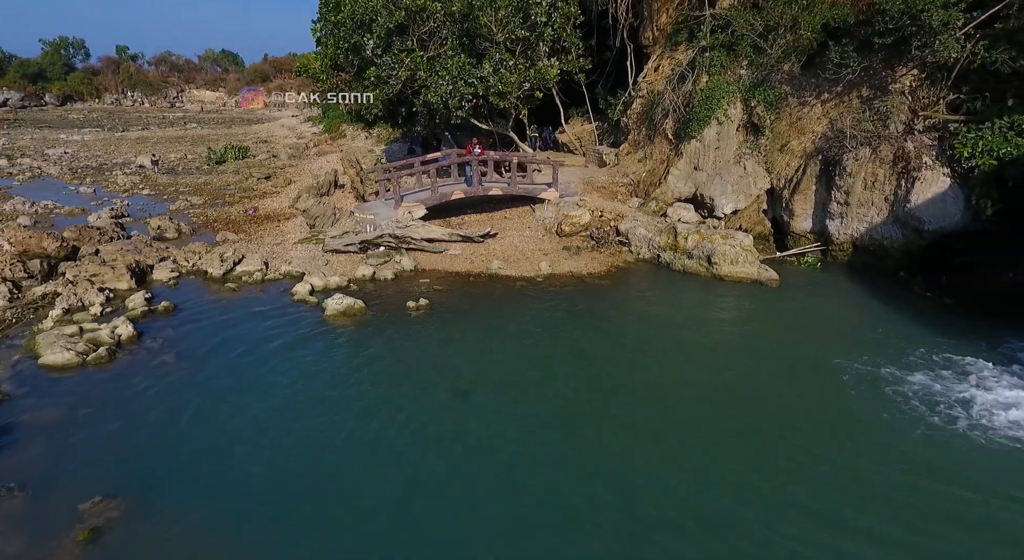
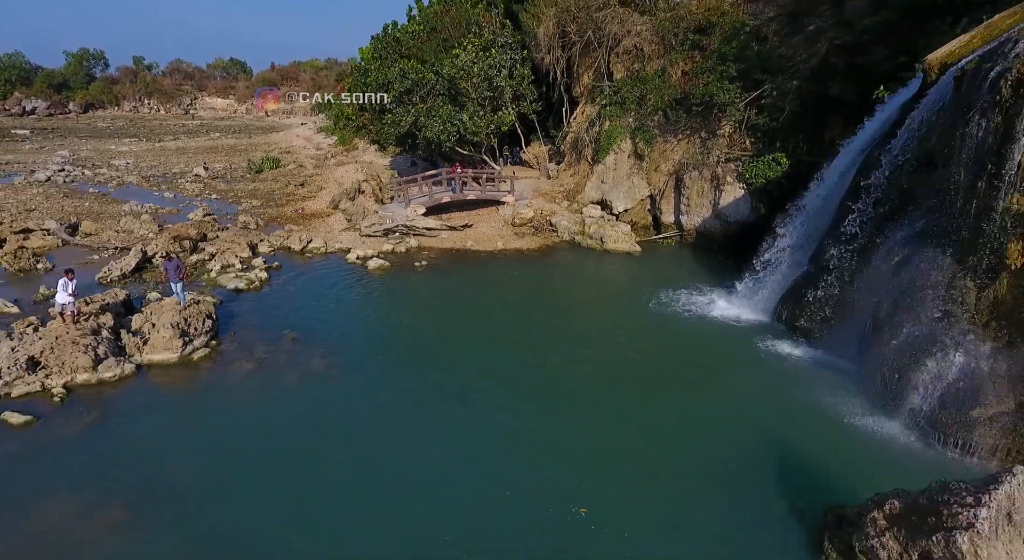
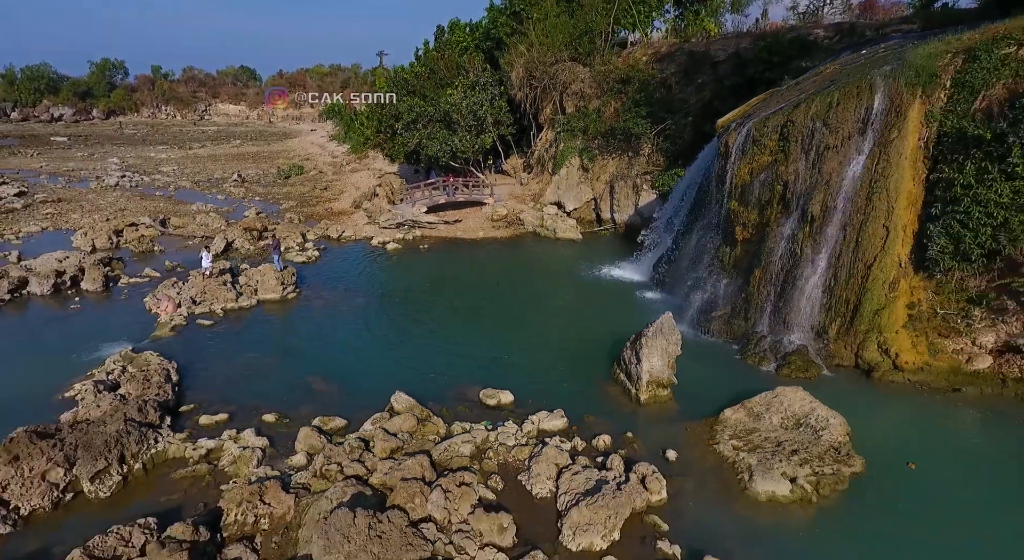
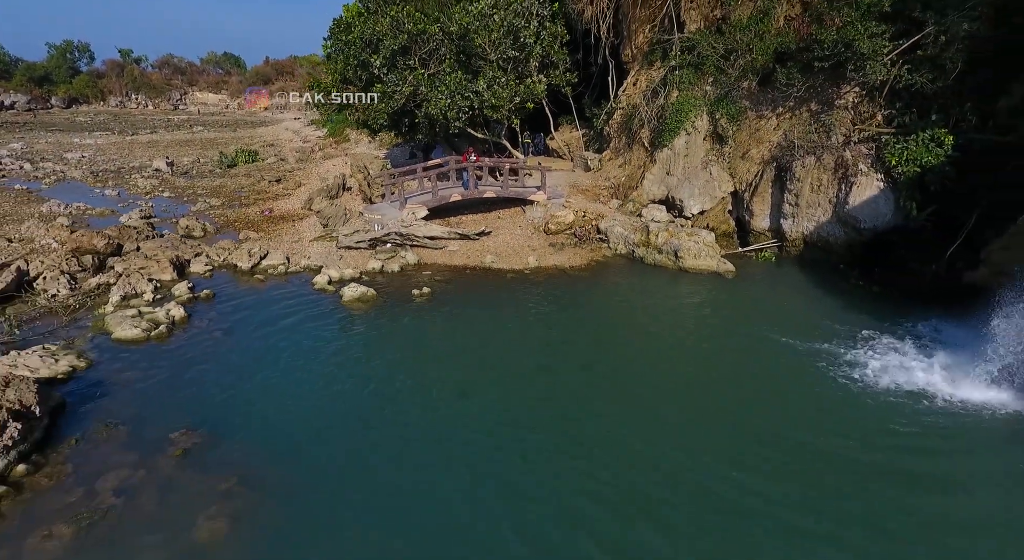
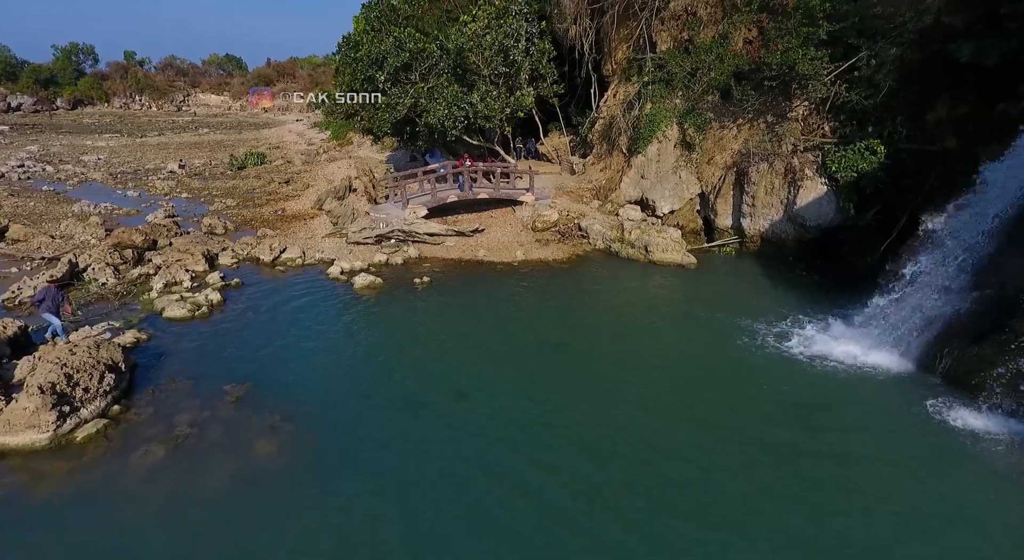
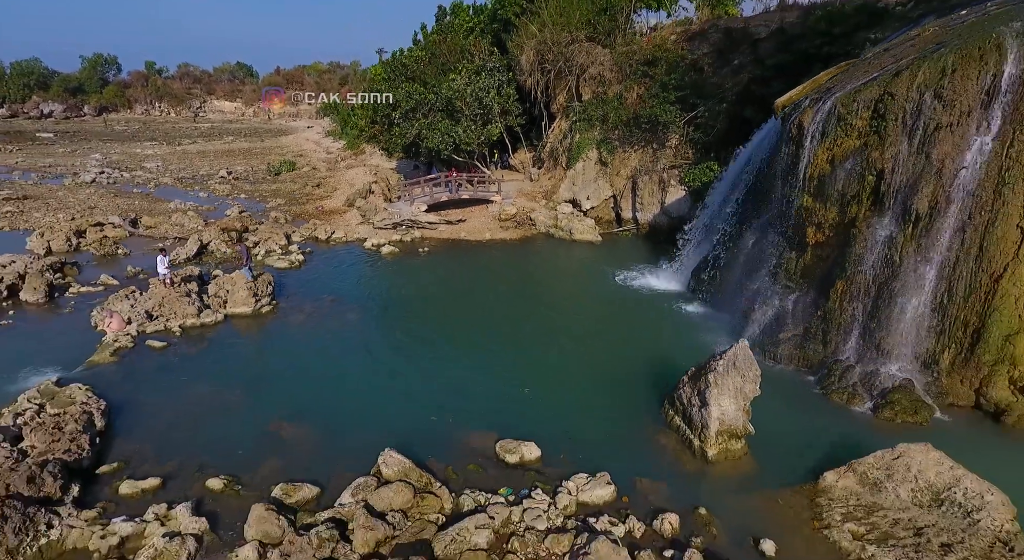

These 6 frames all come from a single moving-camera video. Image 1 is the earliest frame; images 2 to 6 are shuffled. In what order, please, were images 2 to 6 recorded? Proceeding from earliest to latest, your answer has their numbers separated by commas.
4, 5, 2, 6, 3
